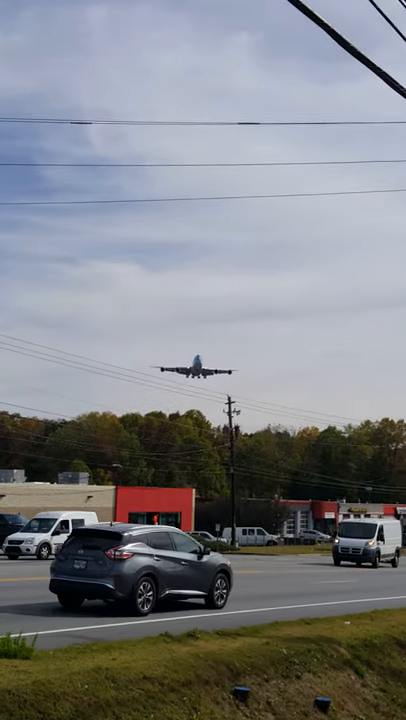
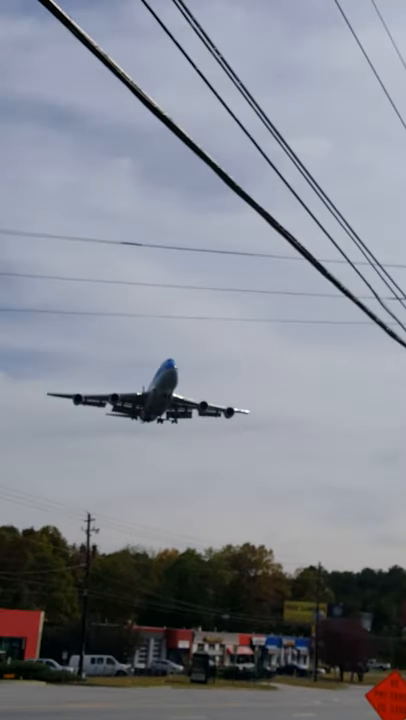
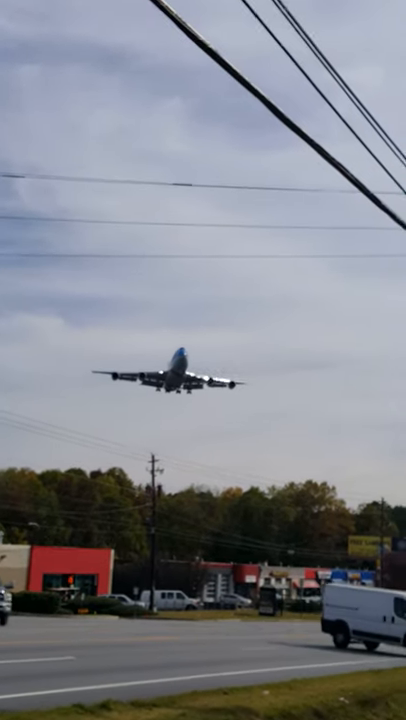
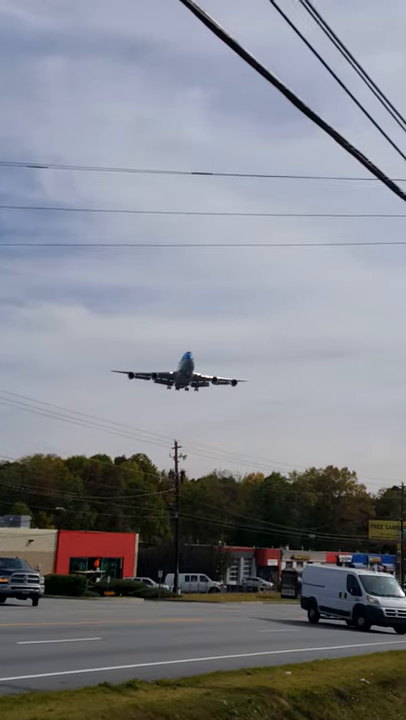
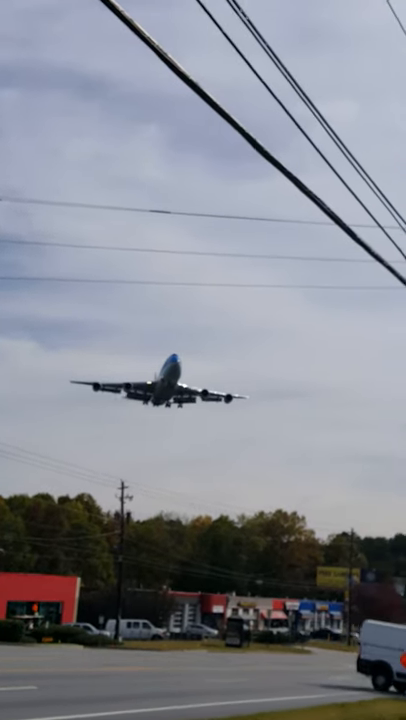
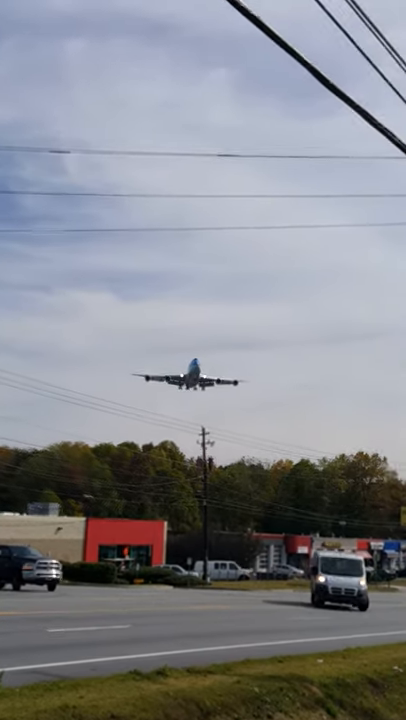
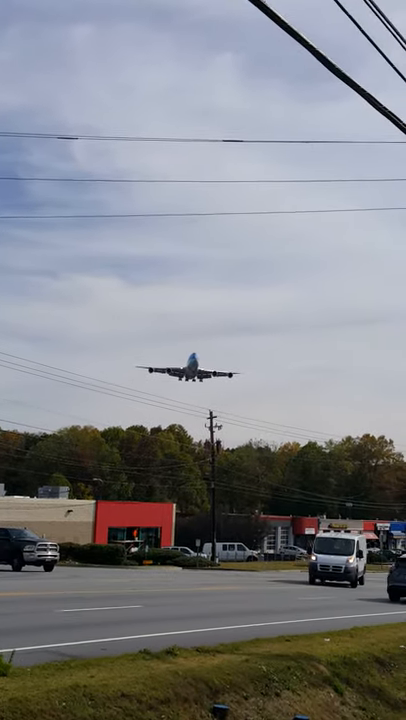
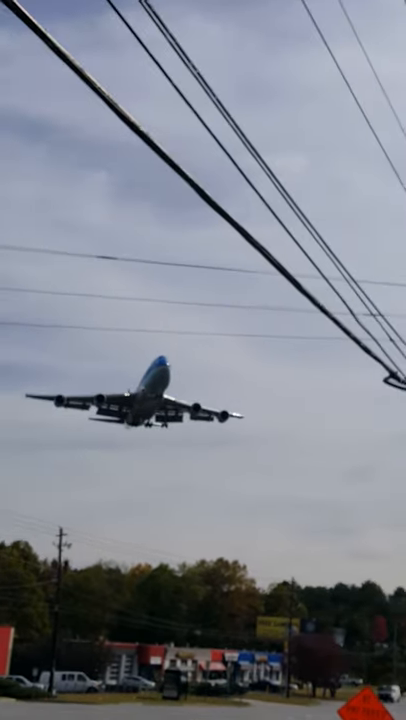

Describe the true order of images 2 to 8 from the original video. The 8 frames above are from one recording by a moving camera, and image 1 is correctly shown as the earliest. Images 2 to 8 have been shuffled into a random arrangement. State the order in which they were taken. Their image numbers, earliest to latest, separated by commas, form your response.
7, 6, 4, 3, 5, 2, 8
